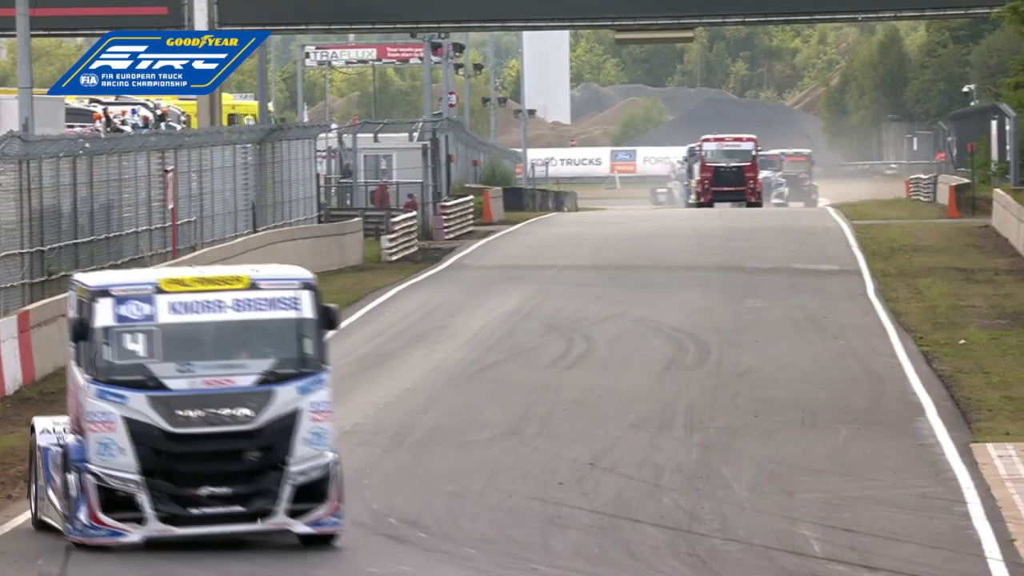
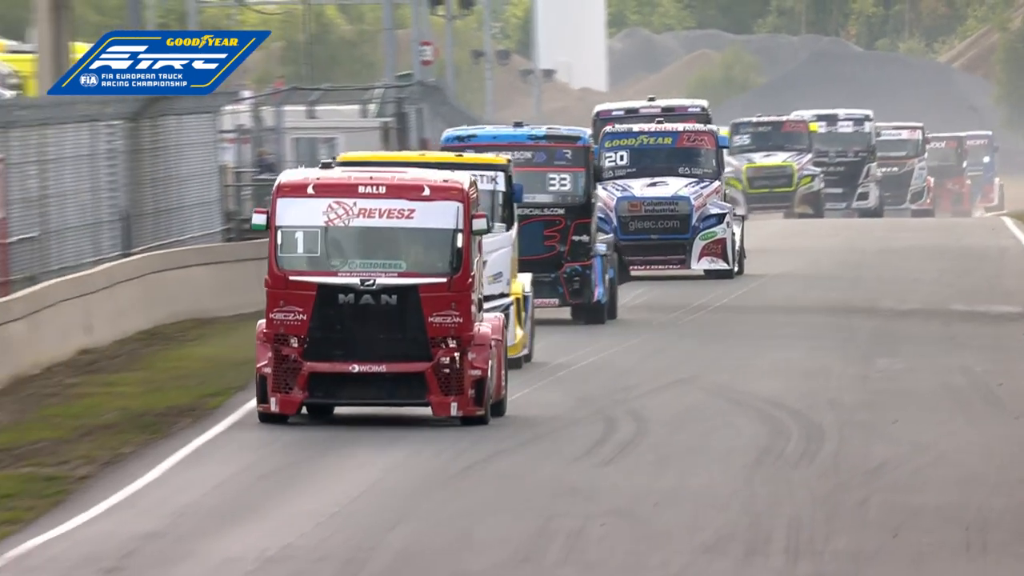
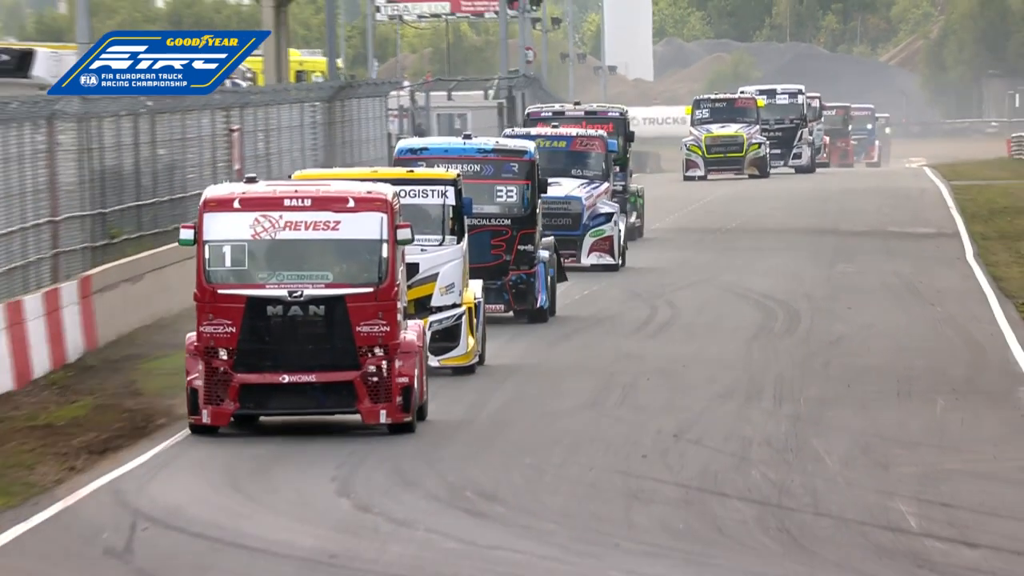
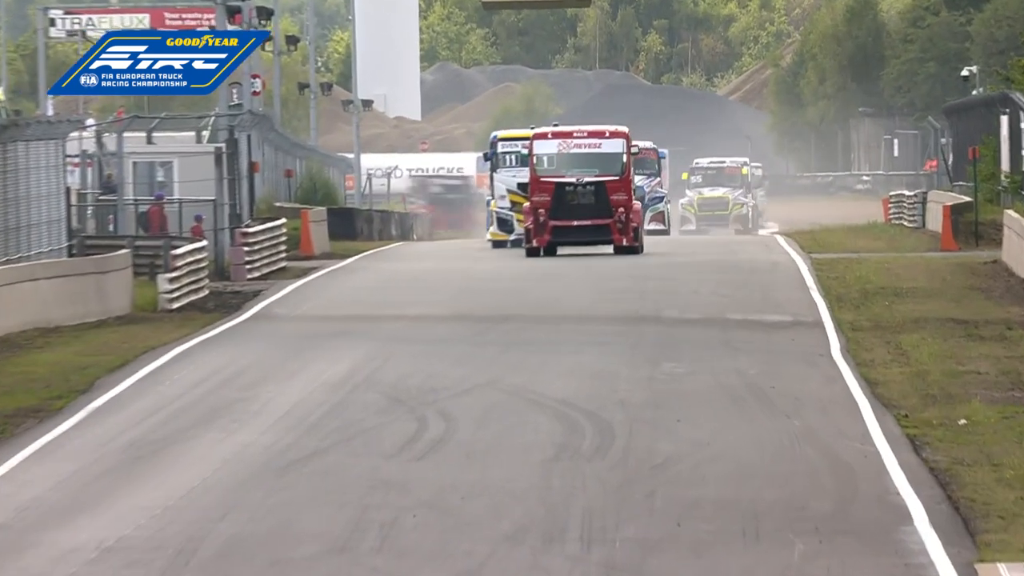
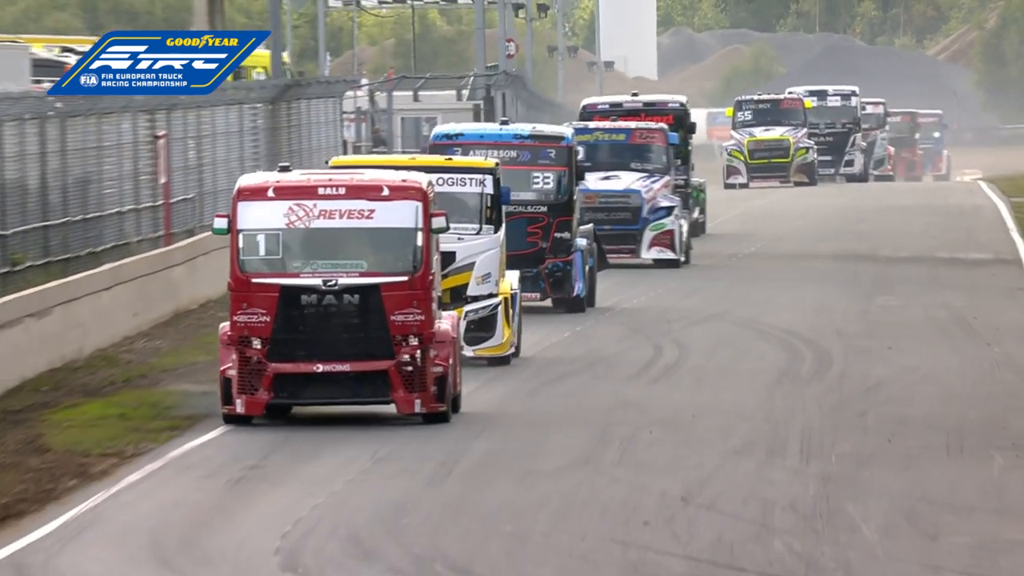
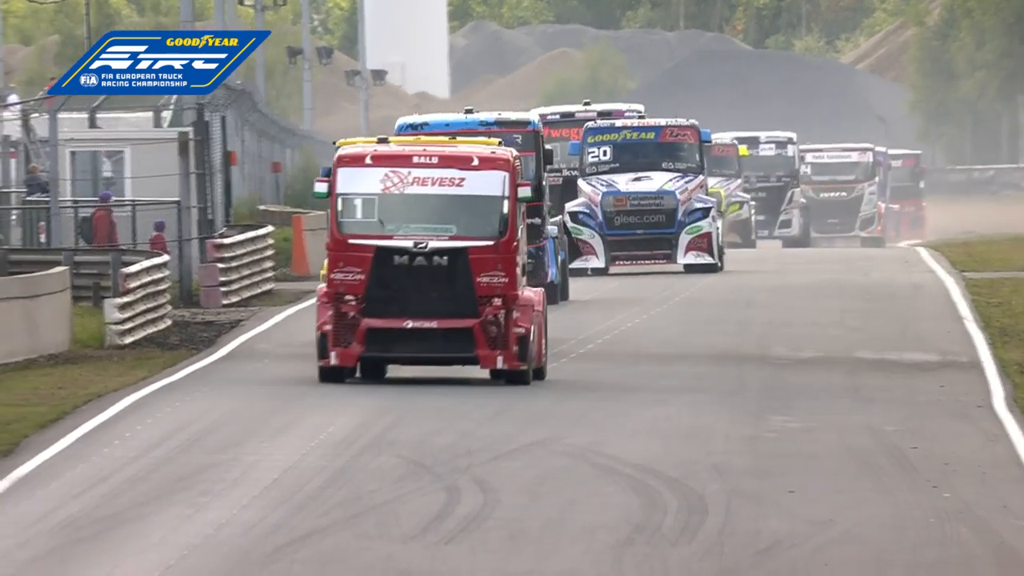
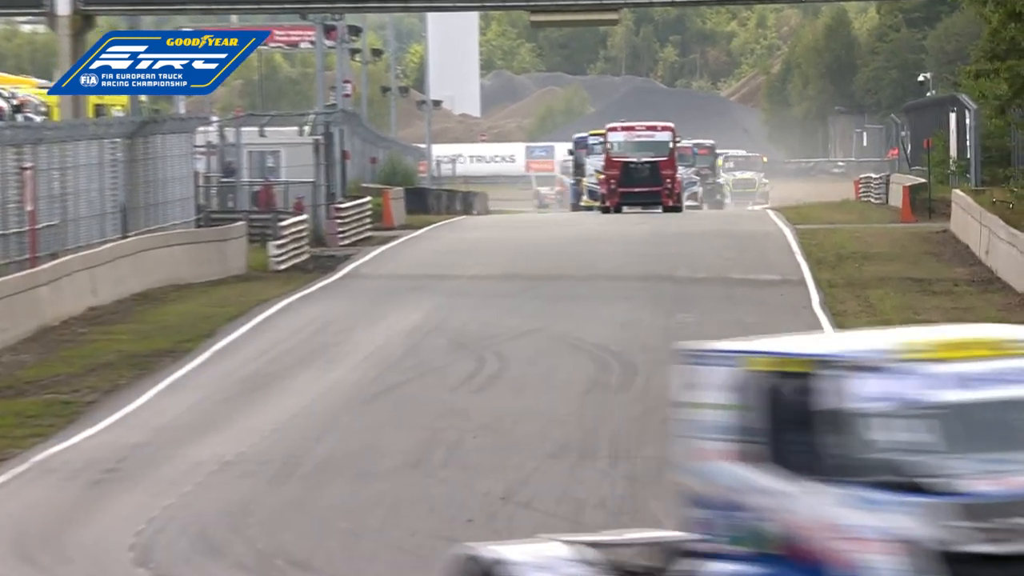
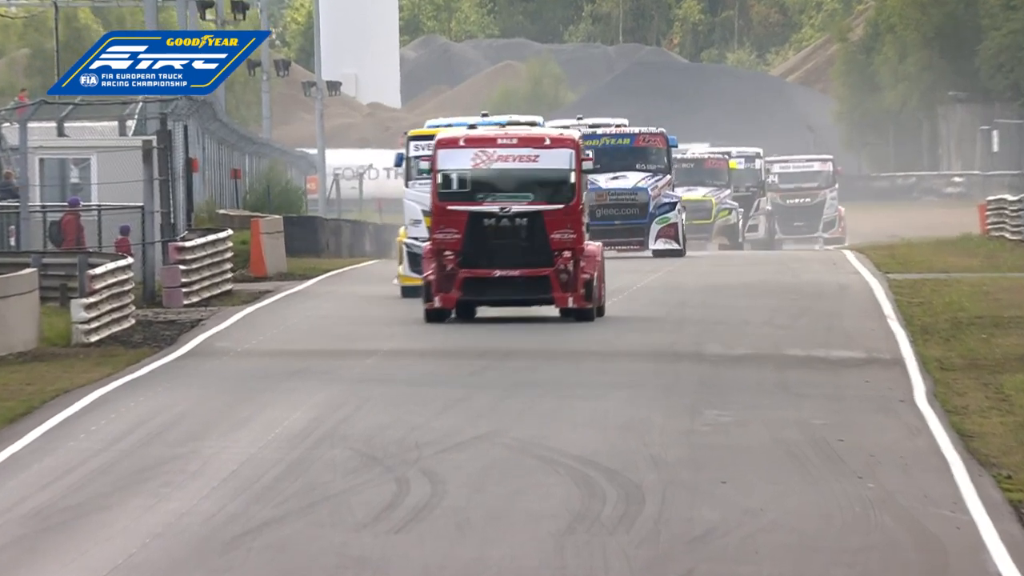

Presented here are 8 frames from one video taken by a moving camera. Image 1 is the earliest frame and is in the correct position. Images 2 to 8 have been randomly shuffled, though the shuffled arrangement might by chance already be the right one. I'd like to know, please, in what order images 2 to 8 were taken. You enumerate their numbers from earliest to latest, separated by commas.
7, 4, 8, 6, 2, 5, 3
